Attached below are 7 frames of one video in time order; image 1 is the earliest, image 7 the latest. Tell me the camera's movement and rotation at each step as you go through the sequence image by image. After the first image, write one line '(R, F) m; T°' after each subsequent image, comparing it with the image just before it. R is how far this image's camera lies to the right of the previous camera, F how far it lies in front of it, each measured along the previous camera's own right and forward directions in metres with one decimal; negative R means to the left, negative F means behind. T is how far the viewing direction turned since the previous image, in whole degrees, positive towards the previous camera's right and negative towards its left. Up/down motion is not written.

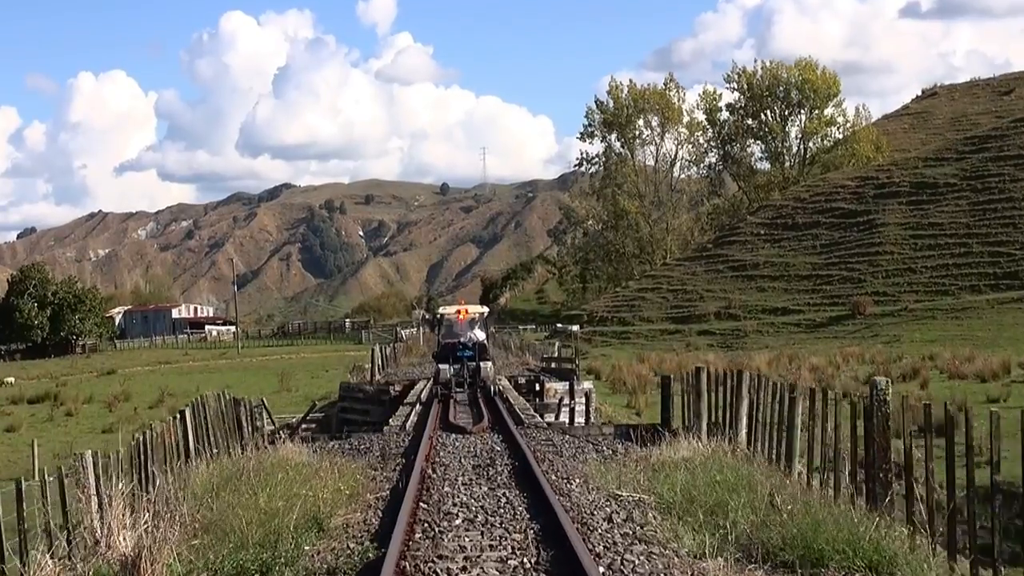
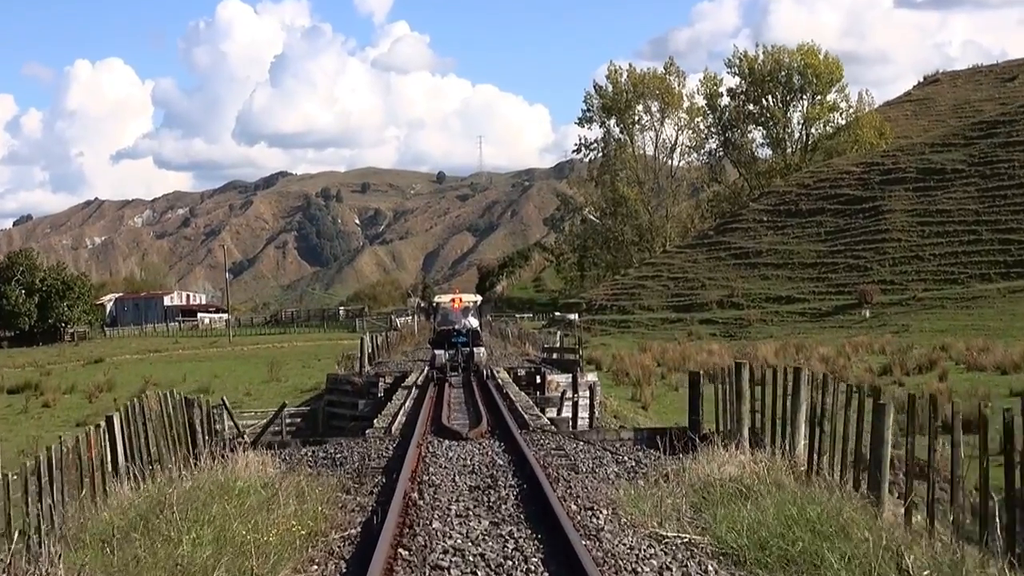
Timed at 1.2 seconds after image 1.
(-0.1, +1.7) m; 0°
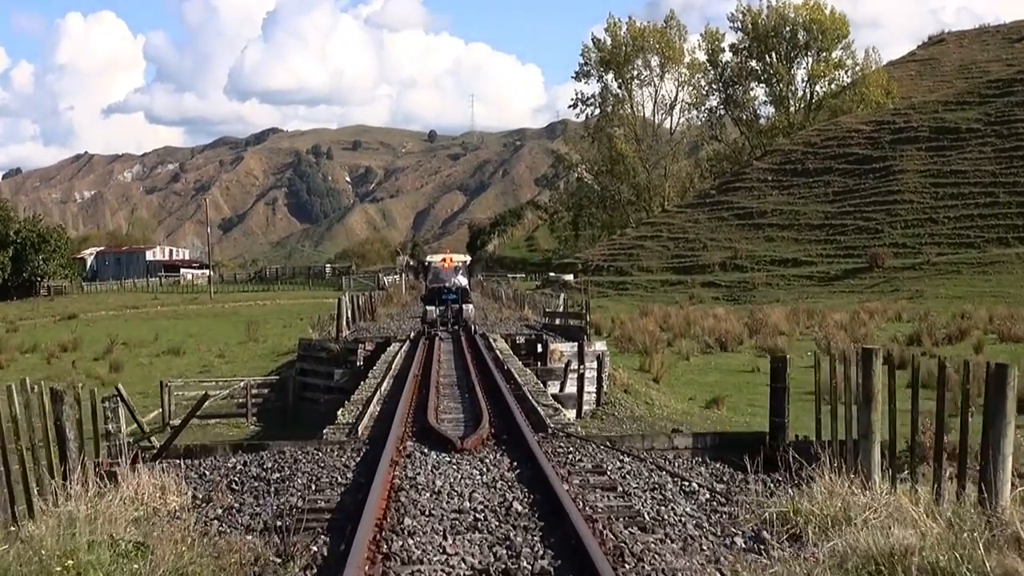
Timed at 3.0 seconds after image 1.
(-0.2, +3.1) m; +1°
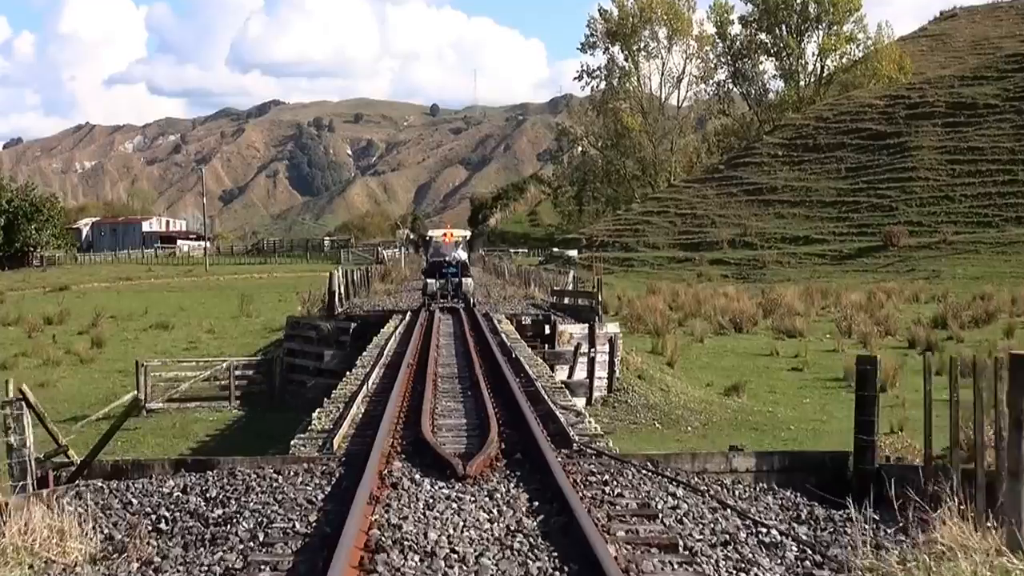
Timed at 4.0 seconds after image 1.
(-0.1, +1.7) m; 0°
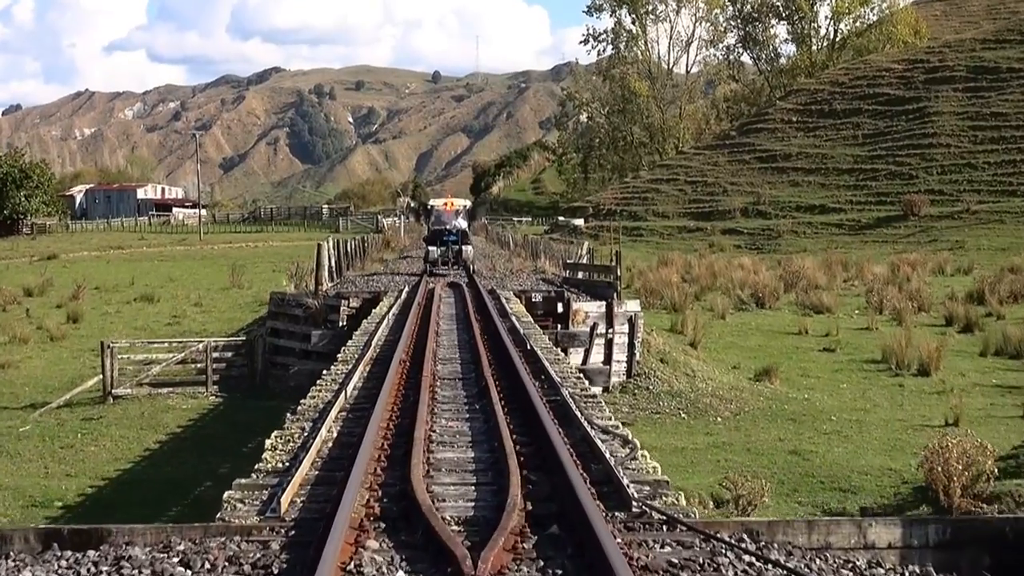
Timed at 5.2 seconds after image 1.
(-0.1, +2.2) m; 0°
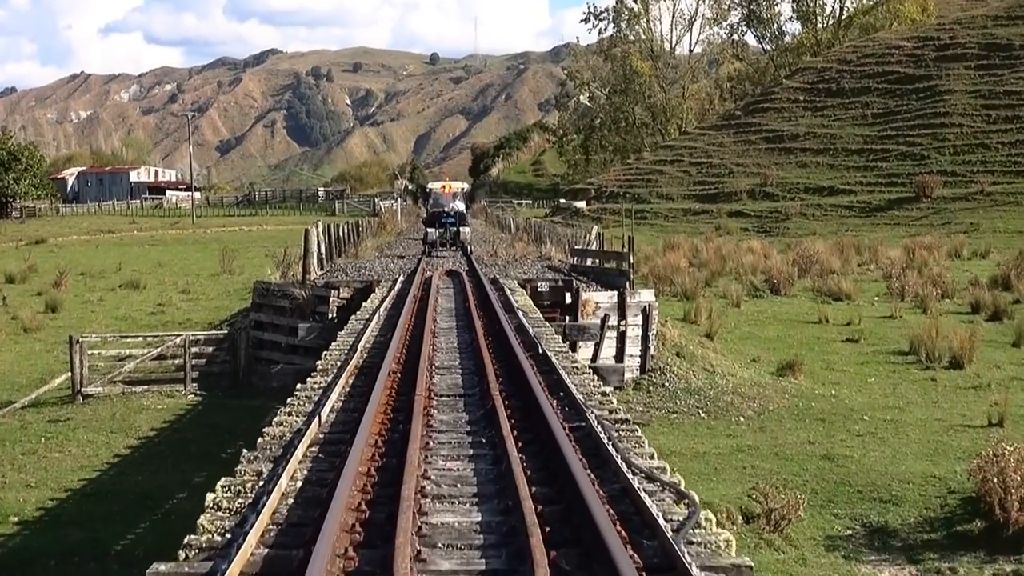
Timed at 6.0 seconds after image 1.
(-0.1, +1.5) m; 0°
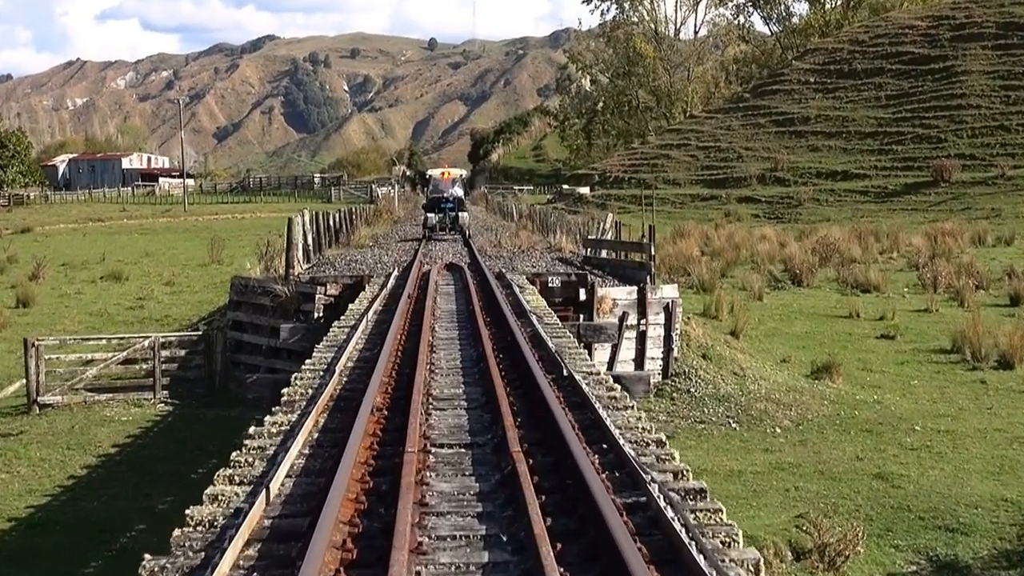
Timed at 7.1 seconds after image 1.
(-0.1, +1.9) m; 0°
